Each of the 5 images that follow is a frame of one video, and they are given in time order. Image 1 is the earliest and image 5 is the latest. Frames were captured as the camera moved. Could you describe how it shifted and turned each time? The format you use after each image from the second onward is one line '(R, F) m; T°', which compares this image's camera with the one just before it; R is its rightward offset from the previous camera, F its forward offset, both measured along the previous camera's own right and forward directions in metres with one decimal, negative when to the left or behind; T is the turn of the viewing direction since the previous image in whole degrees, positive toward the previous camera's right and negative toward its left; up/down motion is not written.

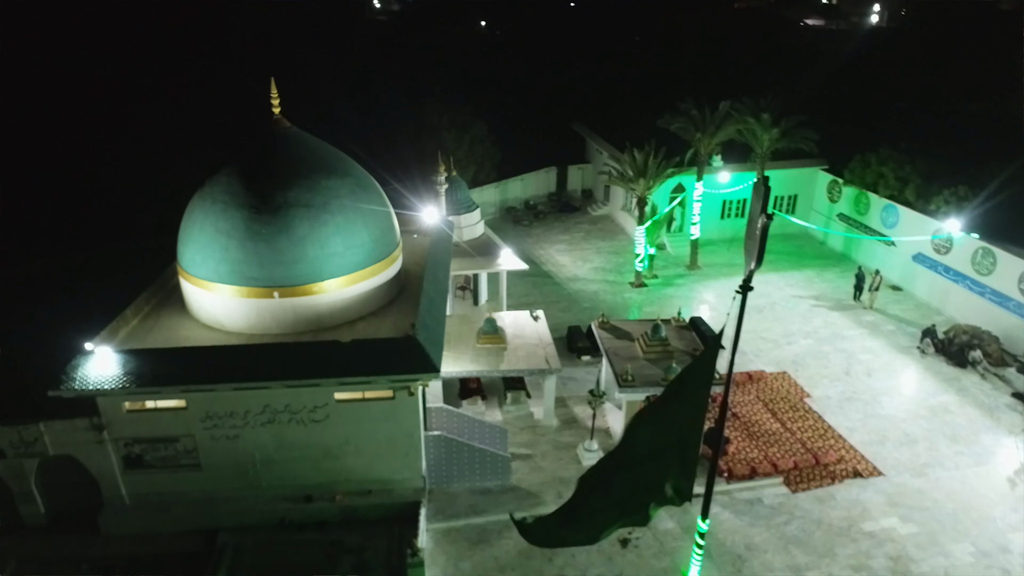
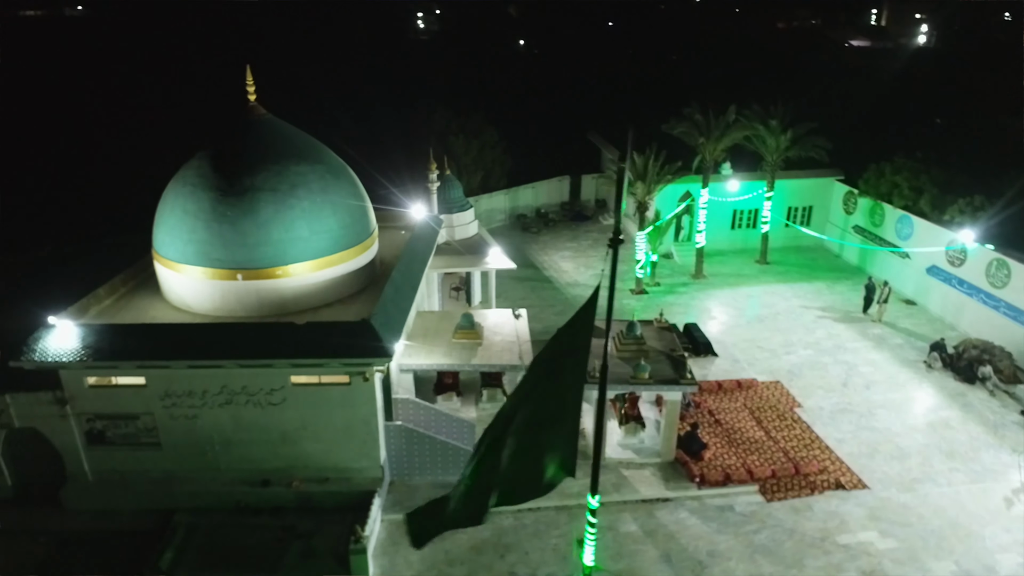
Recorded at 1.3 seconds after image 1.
(+1.5, +0.2) m; -4°
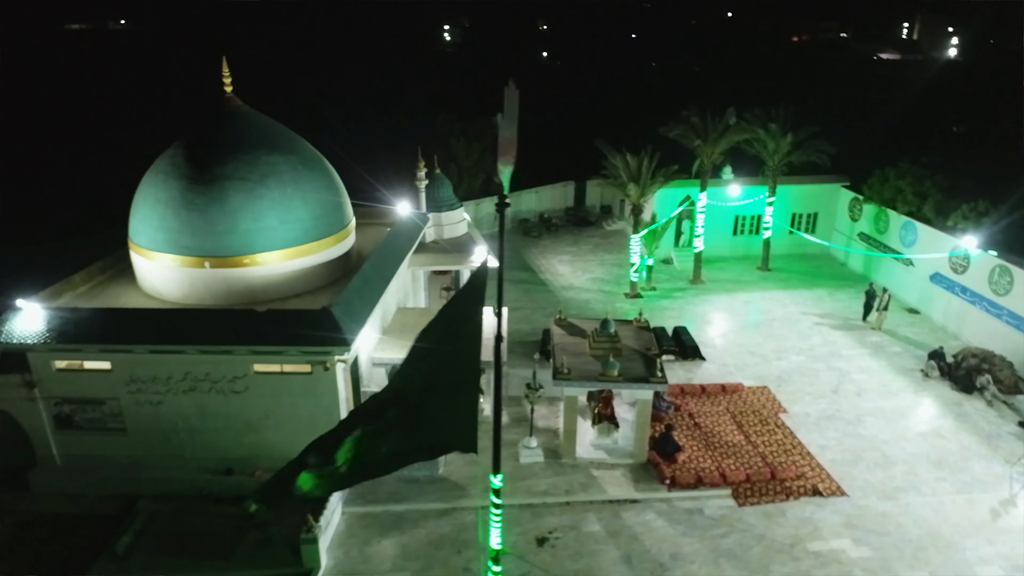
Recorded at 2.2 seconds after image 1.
(+1.2, +0.2) m; -2°
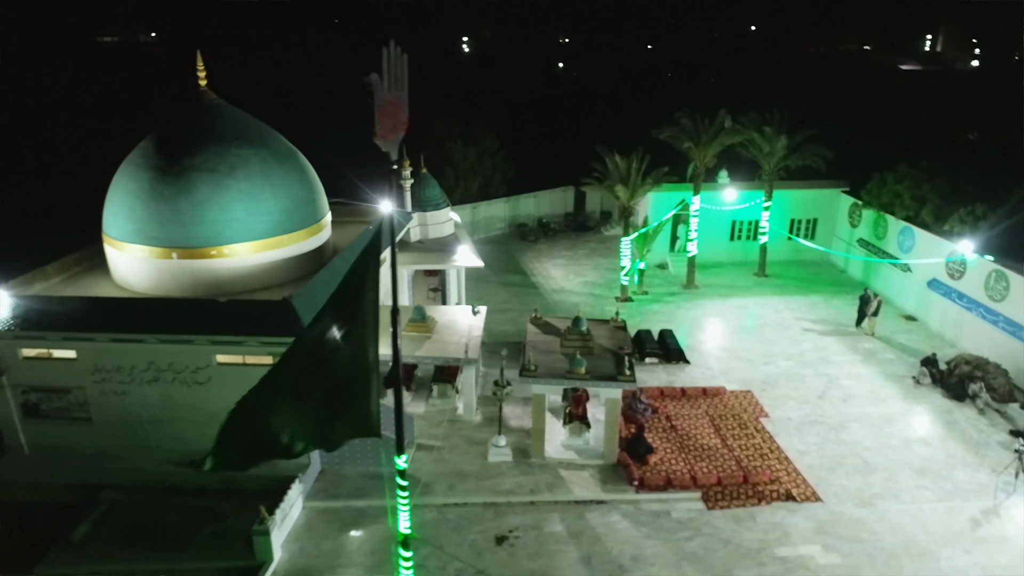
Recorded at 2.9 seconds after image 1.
(+1.0, +0.2) m; -2°
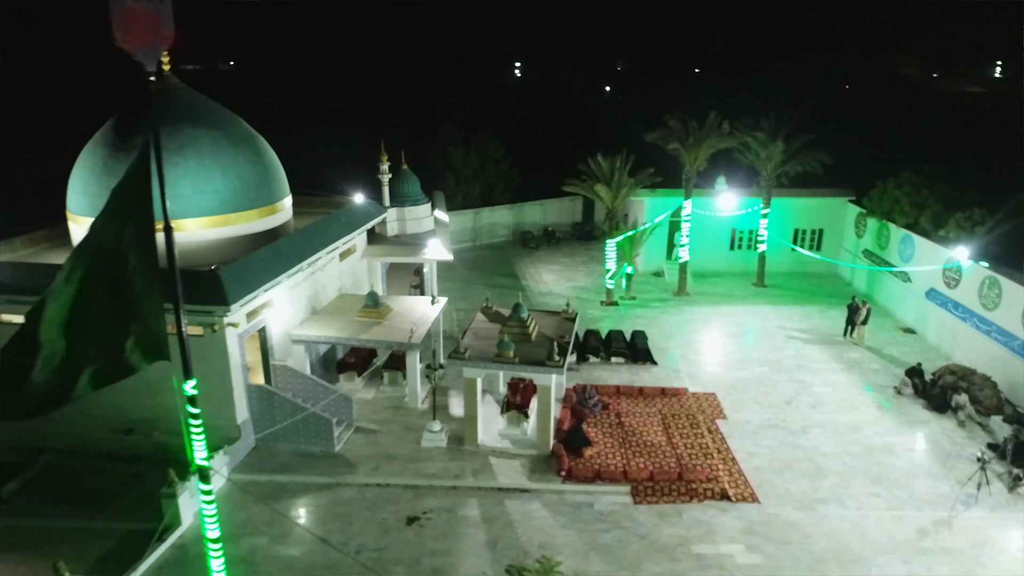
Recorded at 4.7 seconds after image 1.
(+2.4, +0.3) m; -5°
